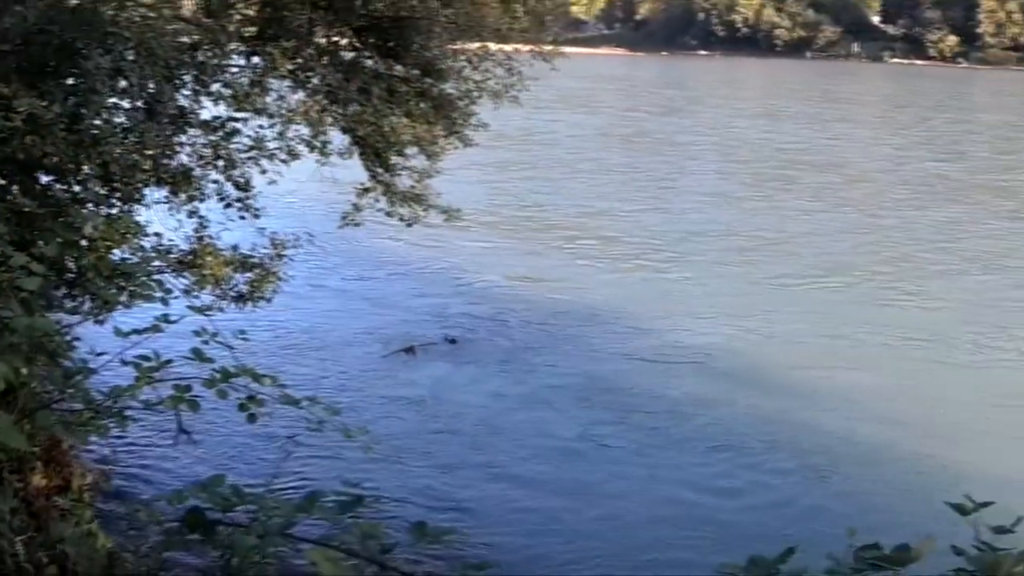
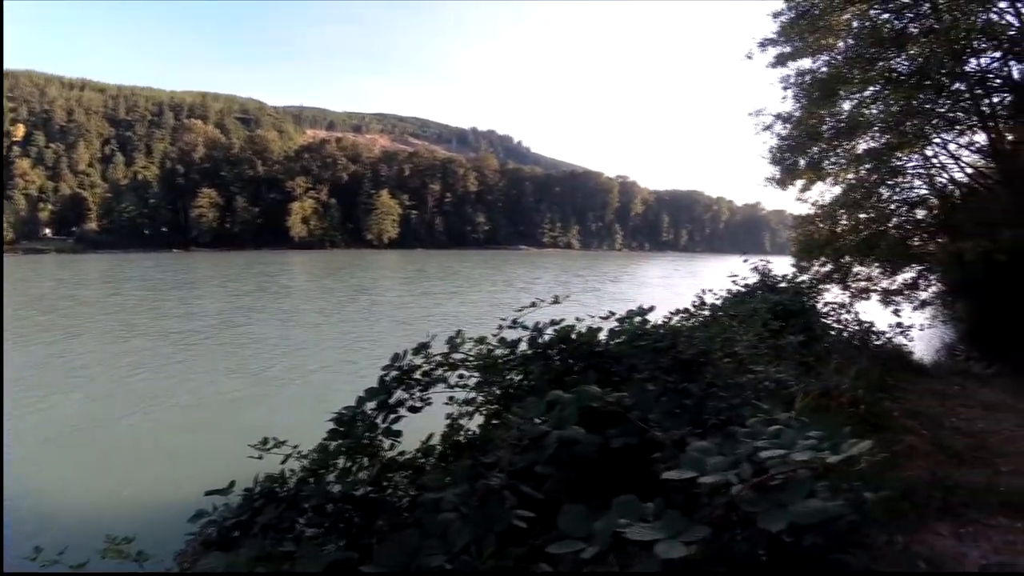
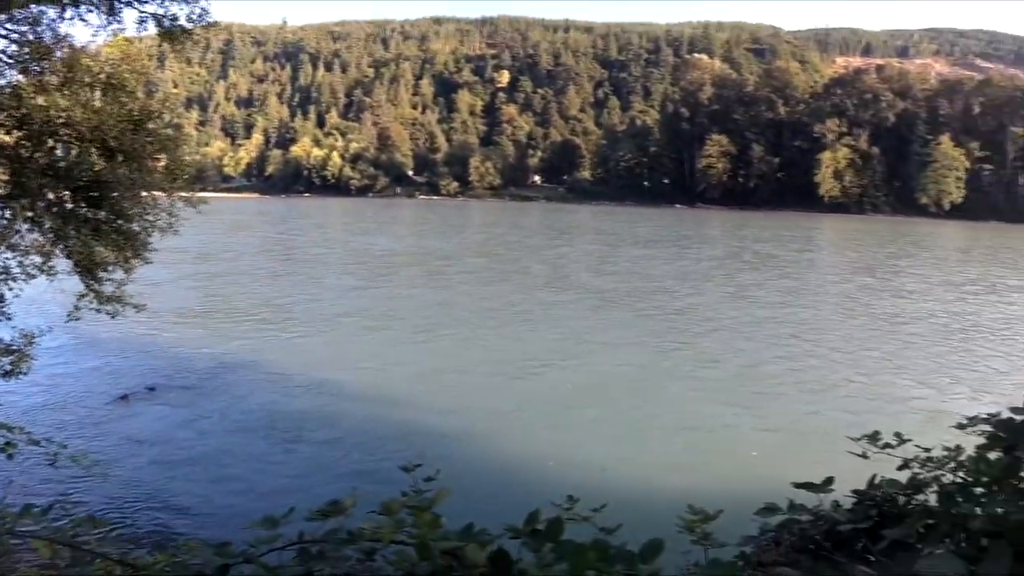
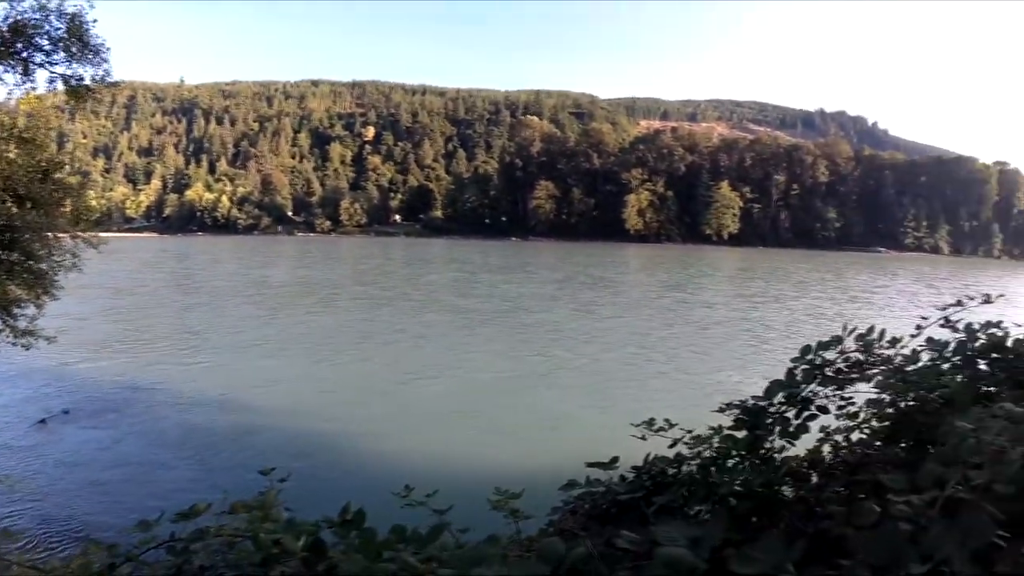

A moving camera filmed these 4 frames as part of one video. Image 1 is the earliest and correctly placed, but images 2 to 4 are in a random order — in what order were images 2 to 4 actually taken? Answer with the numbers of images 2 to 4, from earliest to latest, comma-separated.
3, 4, 2
